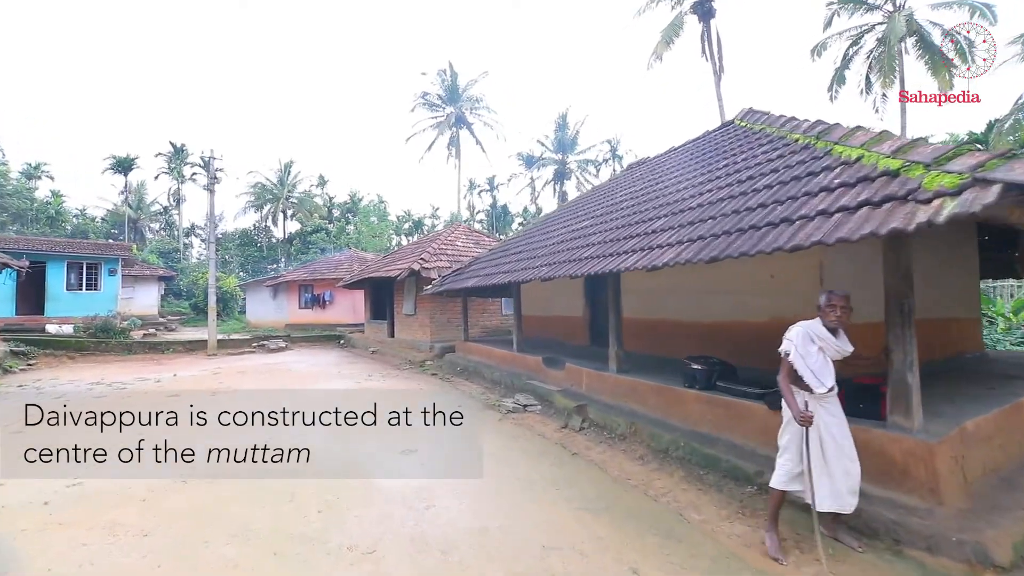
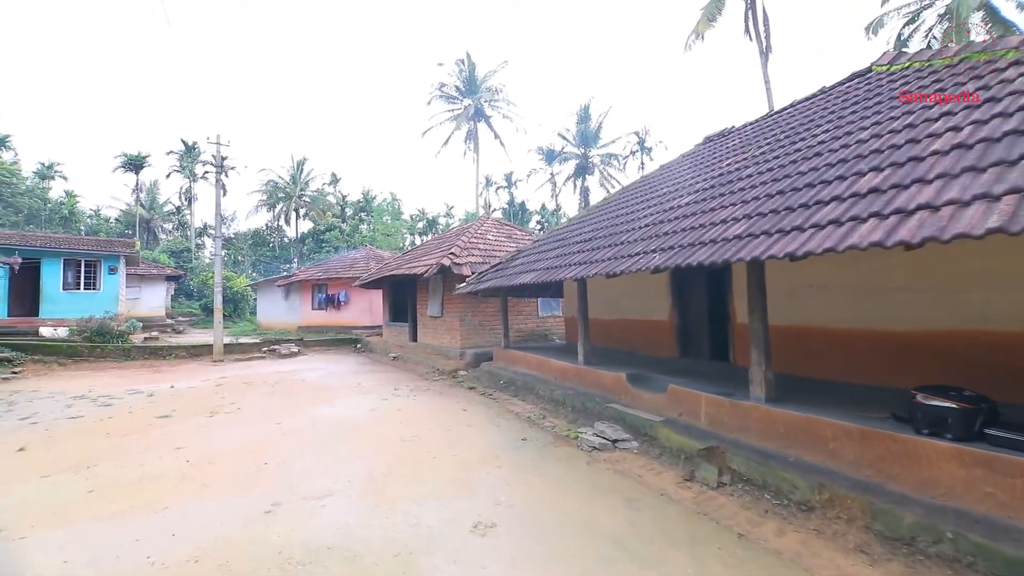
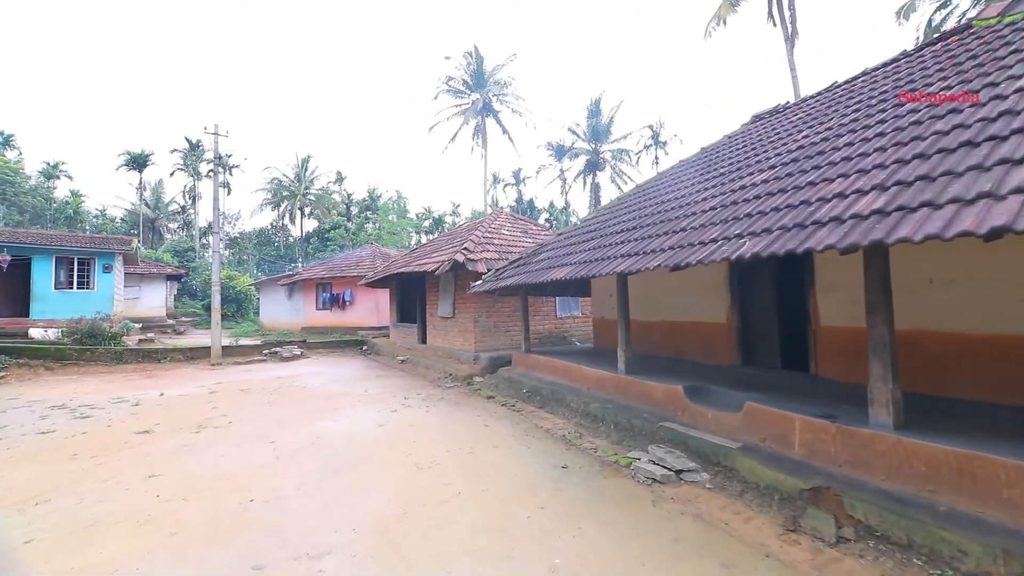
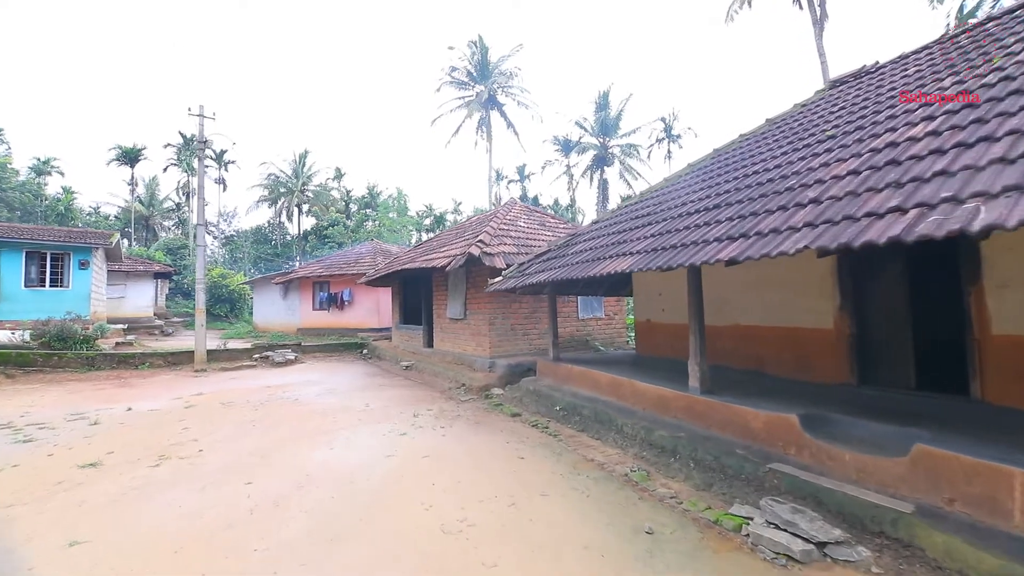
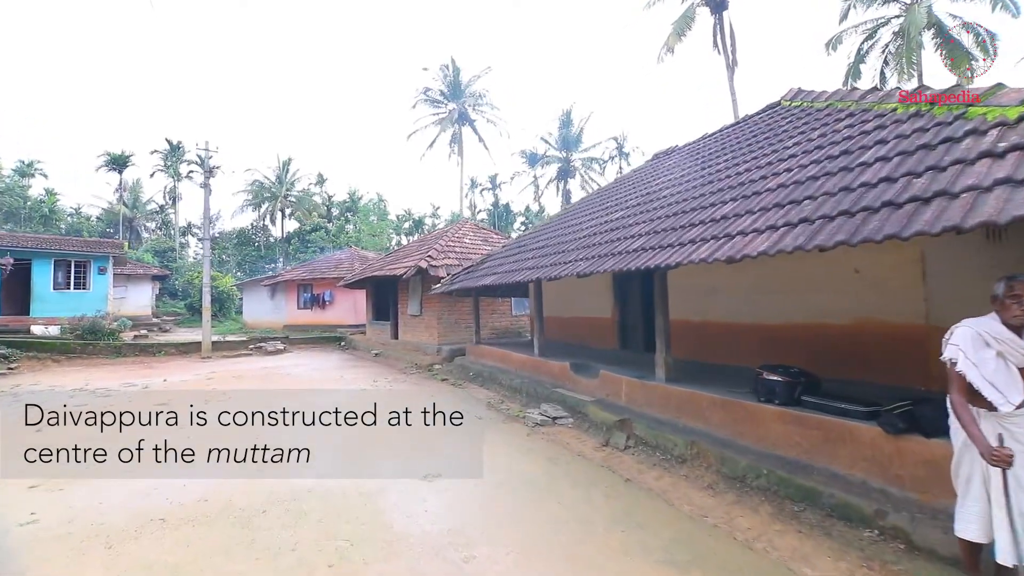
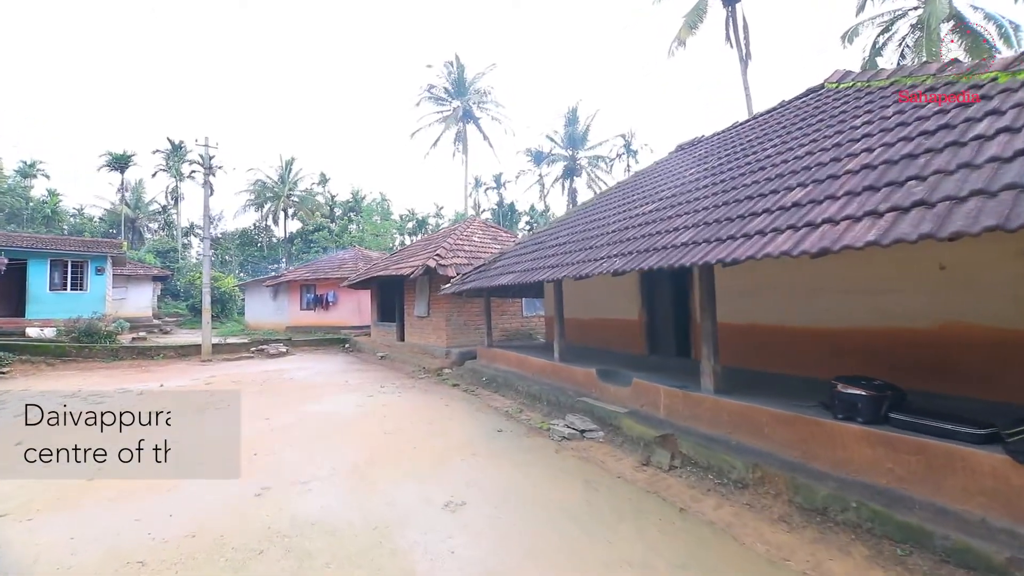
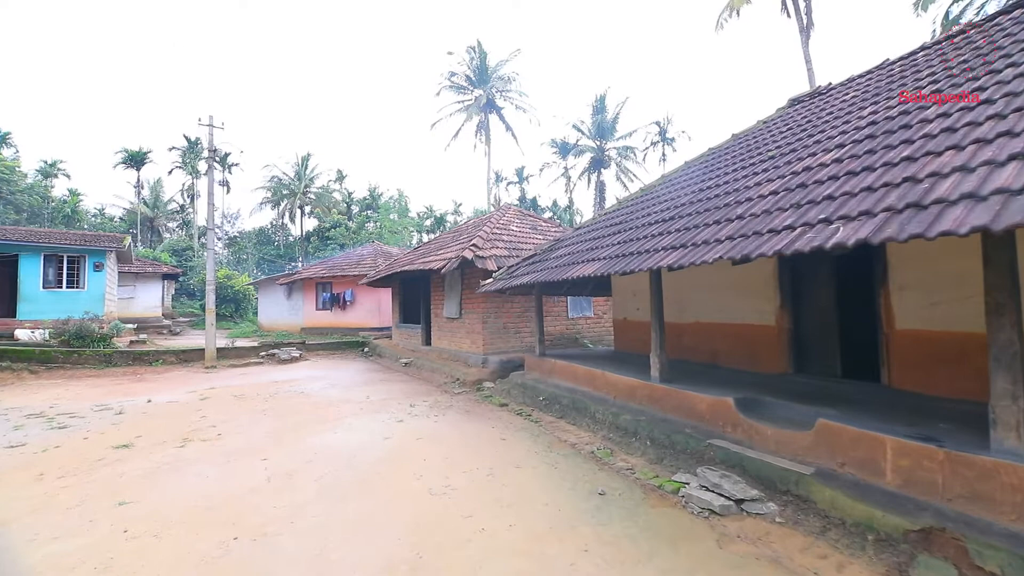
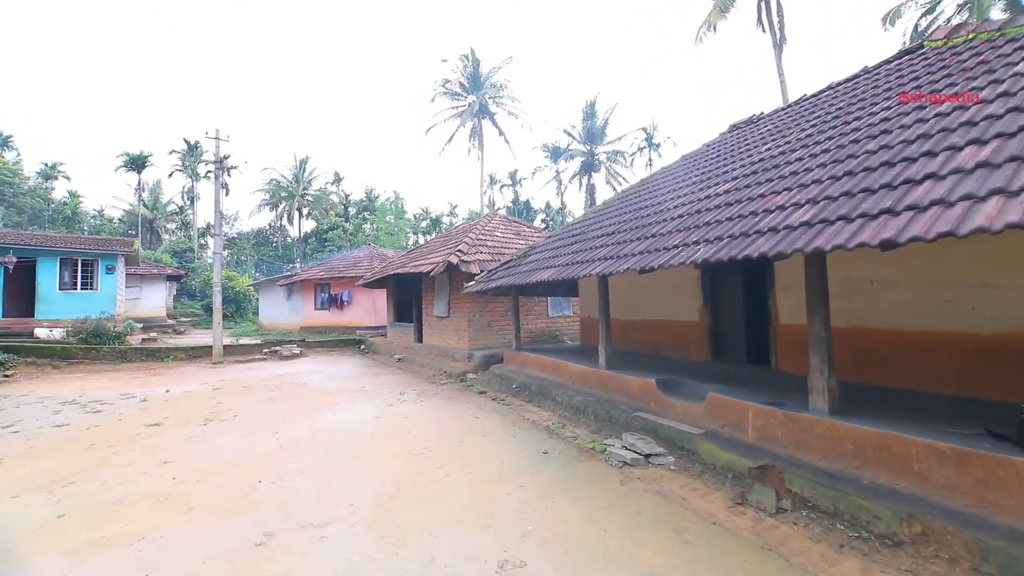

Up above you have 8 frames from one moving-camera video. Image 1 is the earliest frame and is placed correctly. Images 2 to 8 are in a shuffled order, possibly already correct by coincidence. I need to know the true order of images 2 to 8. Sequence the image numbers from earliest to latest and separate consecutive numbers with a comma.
5, 6, 2, 8, 3, 7, 4
